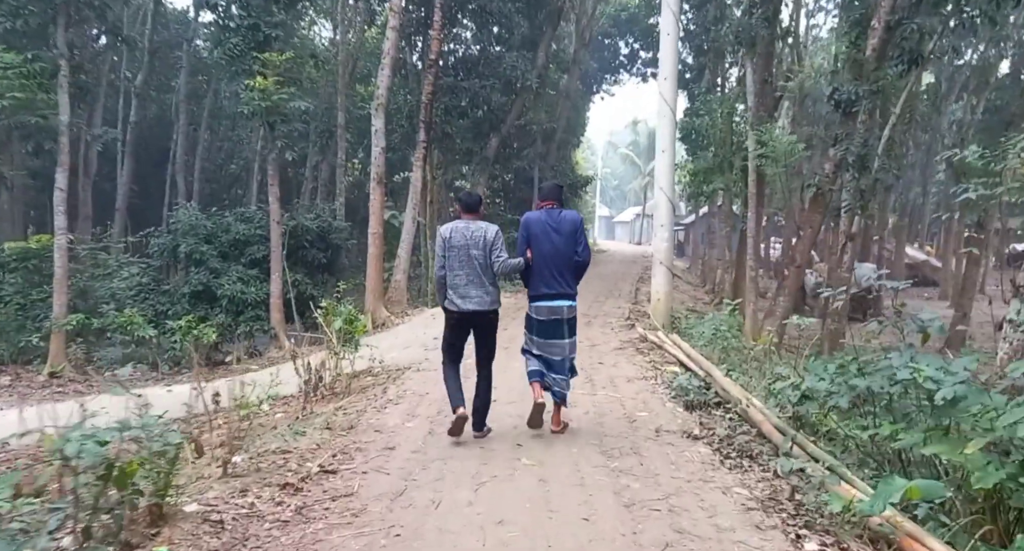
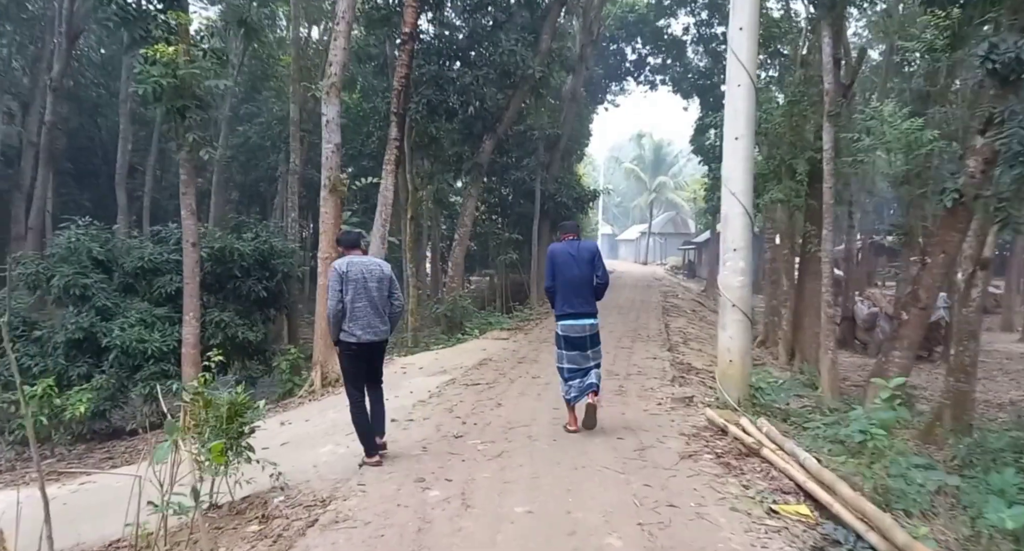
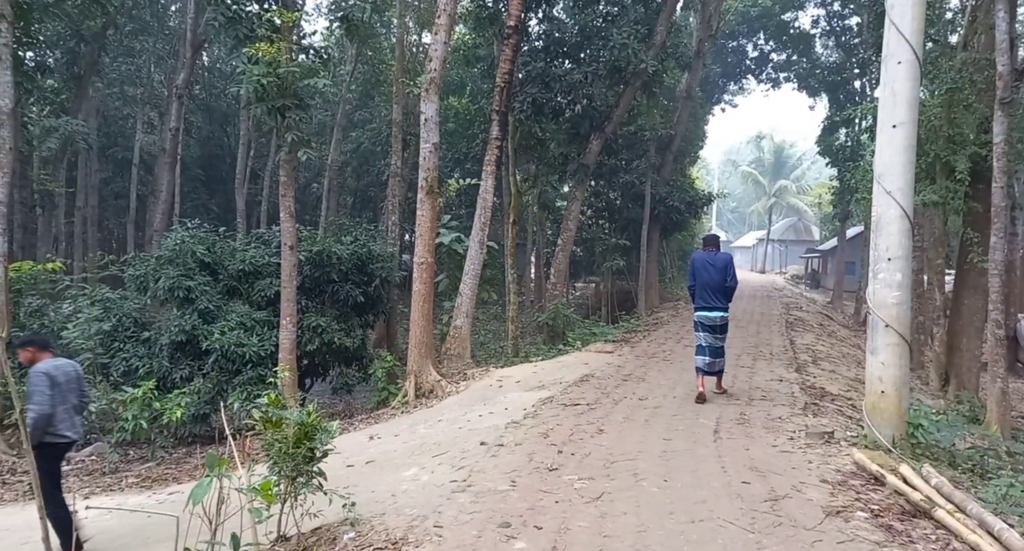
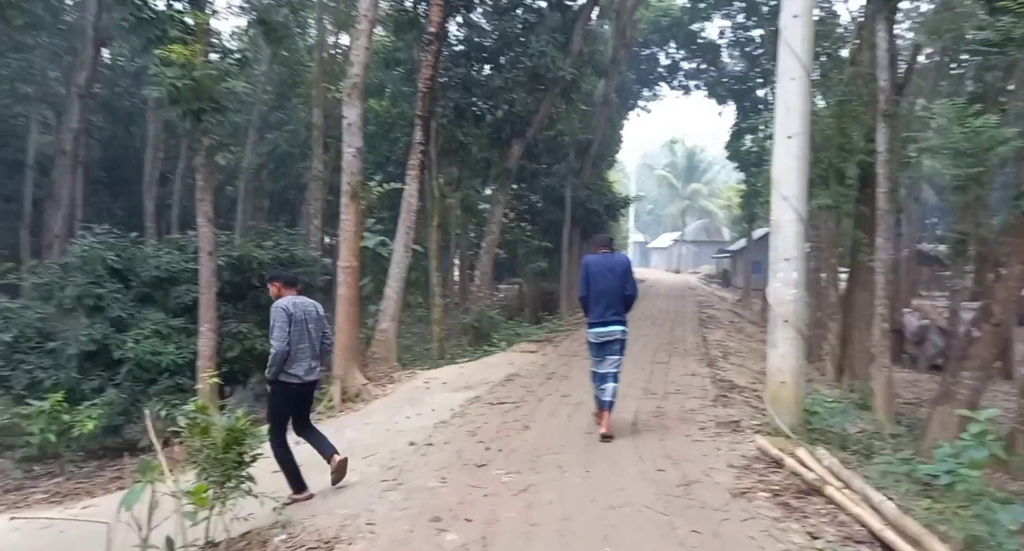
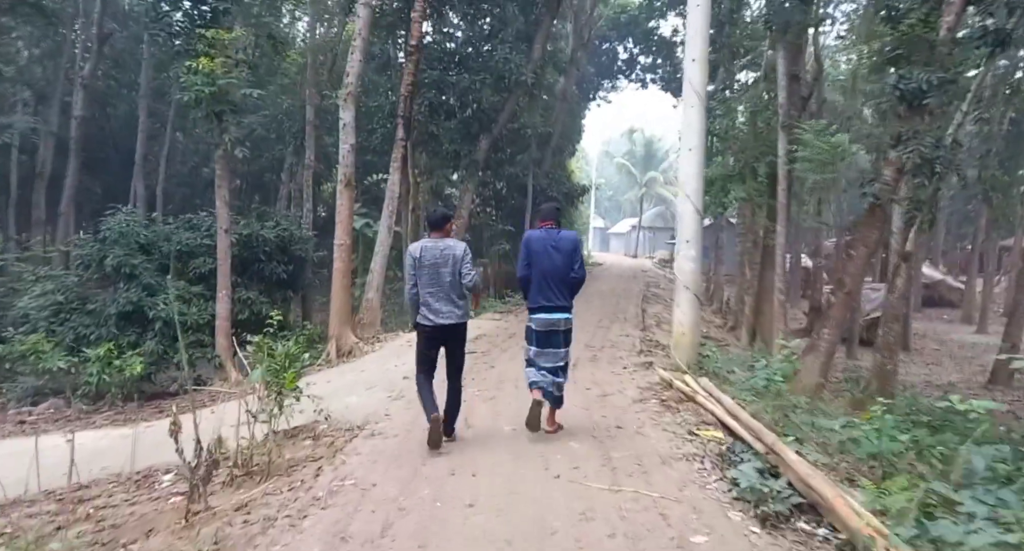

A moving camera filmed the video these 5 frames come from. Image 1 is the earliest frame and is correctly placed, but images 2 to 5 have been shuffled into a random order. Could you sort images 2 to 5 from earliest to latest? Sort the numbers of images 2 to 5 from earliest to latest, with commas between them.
5, 2, 4, 3
